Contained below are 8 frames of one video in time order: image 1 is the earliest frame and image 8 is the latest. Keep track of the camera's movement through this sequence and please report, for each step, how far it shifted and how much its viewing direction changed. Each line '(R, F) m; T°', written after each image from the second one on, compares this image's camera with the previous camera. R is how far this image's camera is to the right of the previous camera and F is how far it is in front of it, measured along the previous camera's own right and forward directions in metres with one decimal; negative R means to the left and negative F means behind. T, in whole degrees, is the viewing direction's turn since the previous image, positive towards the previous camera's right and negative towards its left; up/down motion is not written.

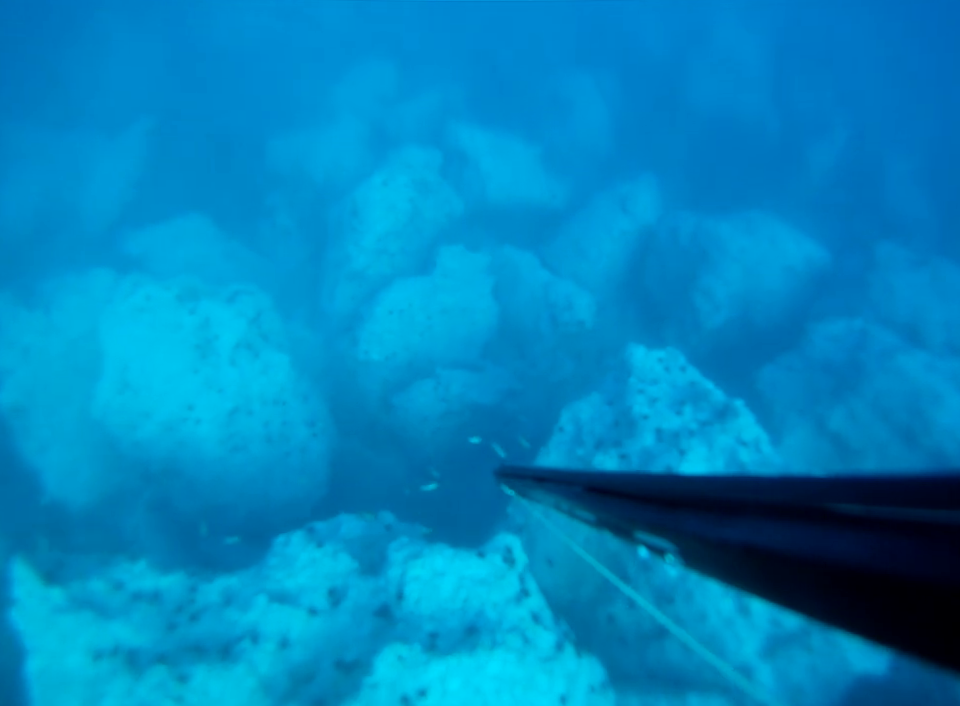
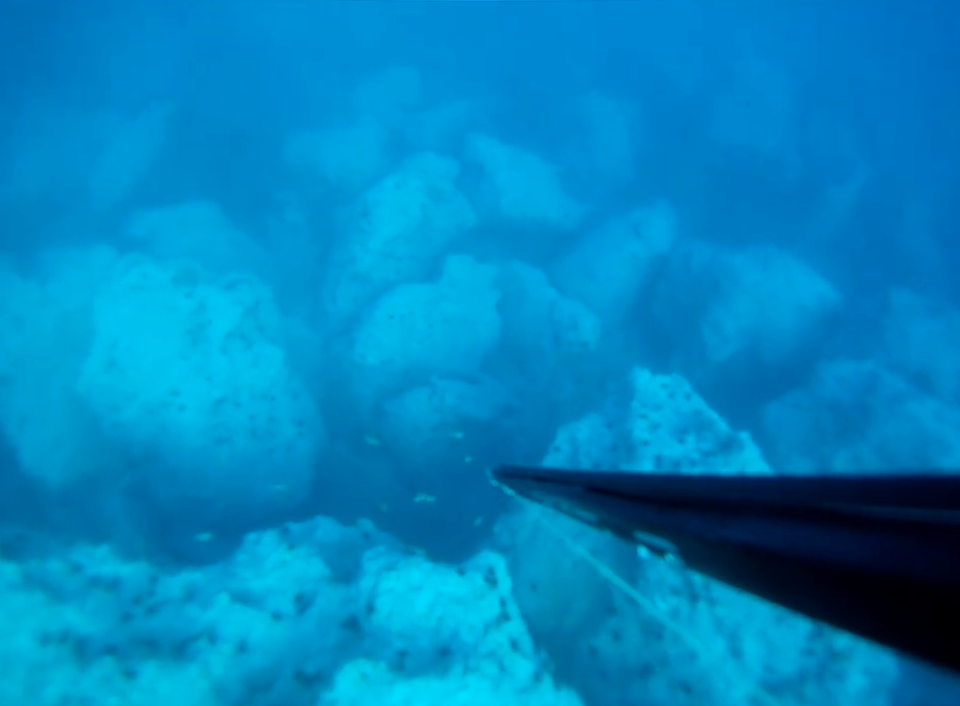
(0.0, +0.3) m; 0°
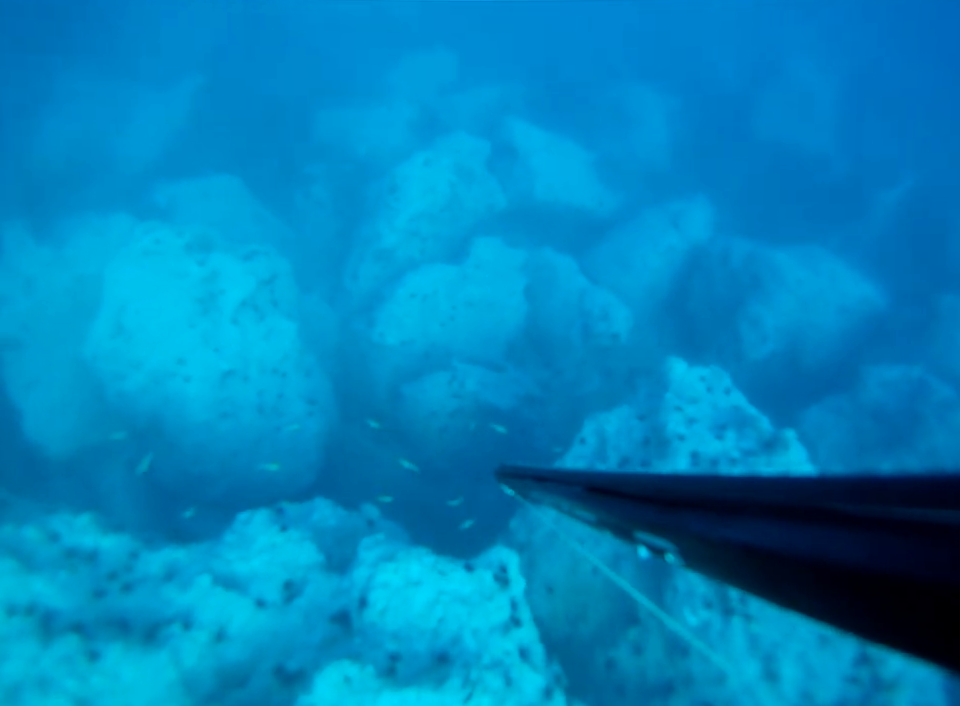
(0.0, +0.6) m; -2°
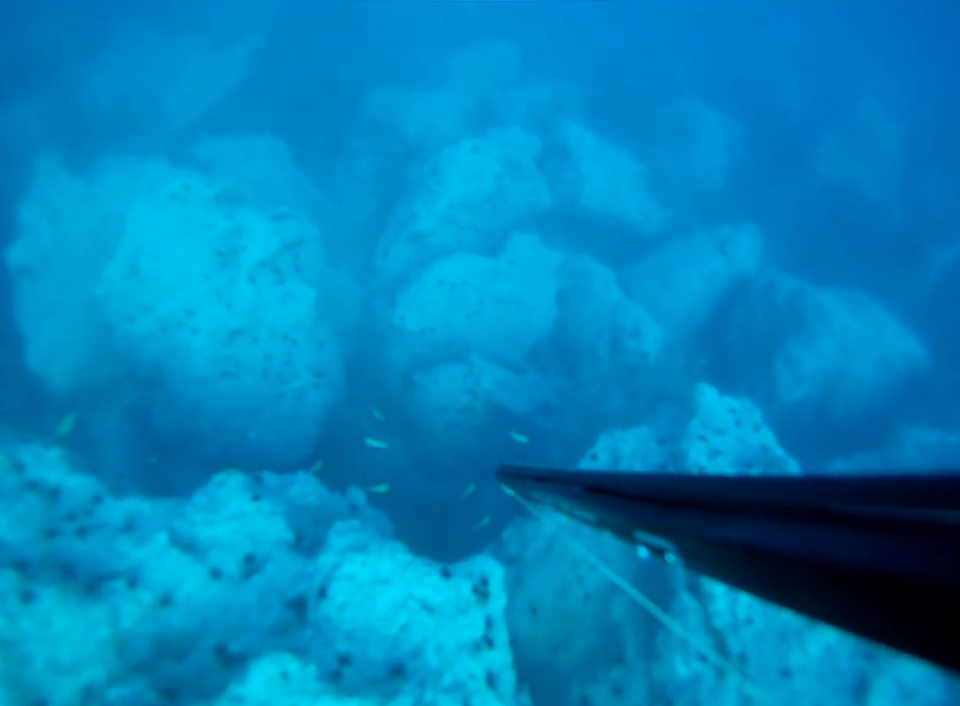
(+0.1, +0.4) m; -2°
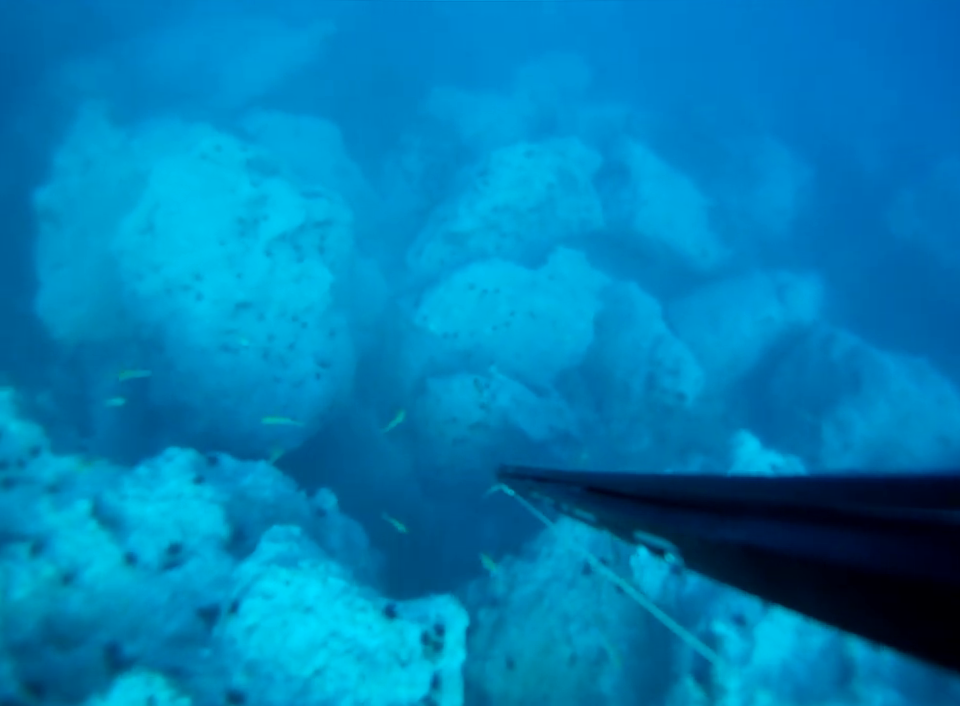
(+0.2, +0.7) m; -3°
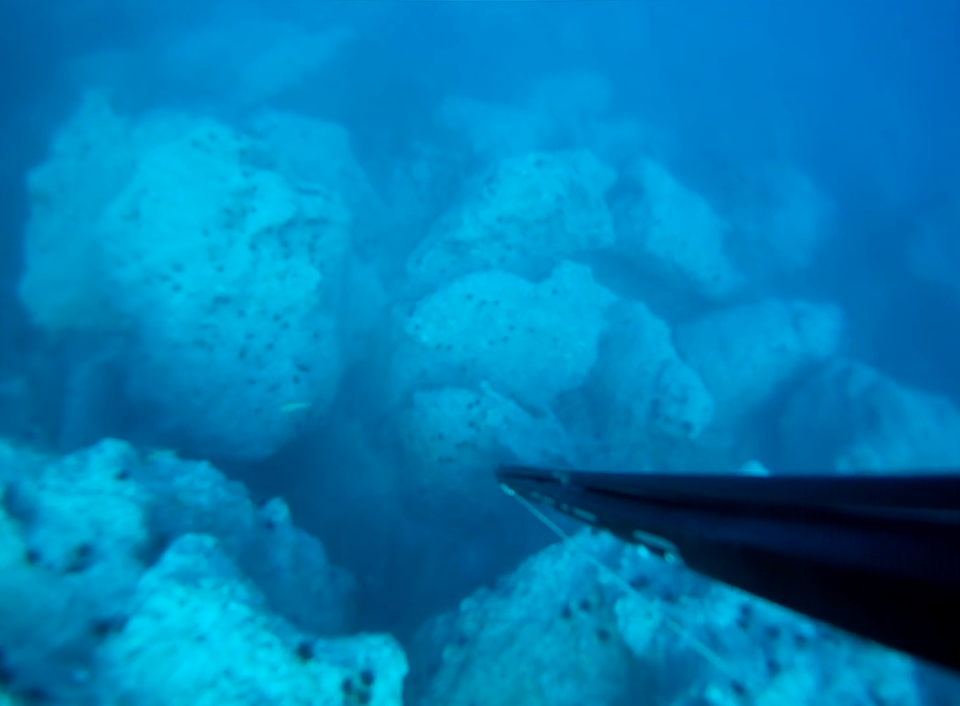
(+0.2, +0.5) m; -1°
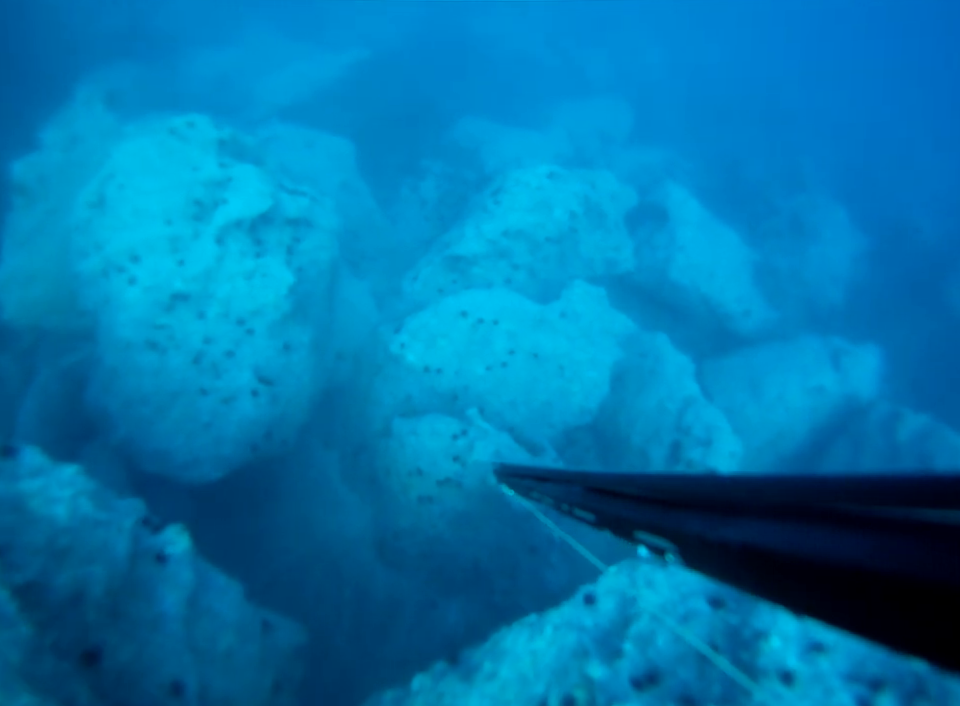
(+0.2, +1.0) m; -2°
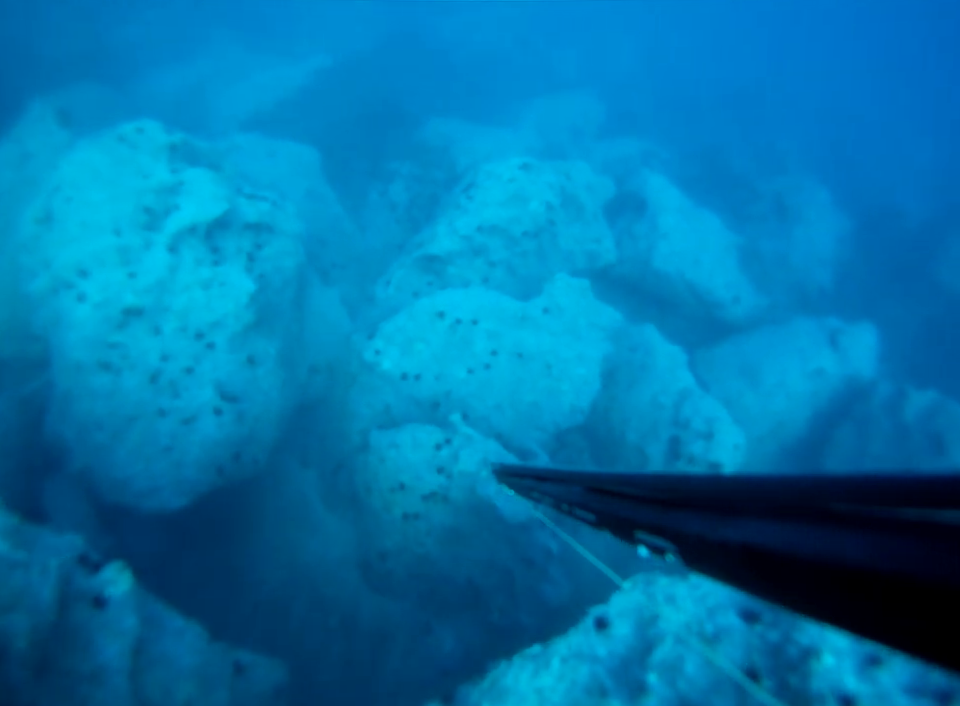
(0.0, +0.5) m; +1°
